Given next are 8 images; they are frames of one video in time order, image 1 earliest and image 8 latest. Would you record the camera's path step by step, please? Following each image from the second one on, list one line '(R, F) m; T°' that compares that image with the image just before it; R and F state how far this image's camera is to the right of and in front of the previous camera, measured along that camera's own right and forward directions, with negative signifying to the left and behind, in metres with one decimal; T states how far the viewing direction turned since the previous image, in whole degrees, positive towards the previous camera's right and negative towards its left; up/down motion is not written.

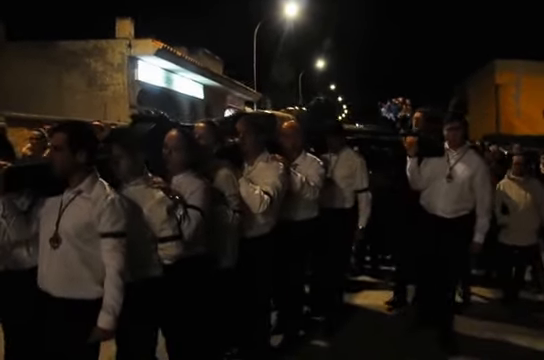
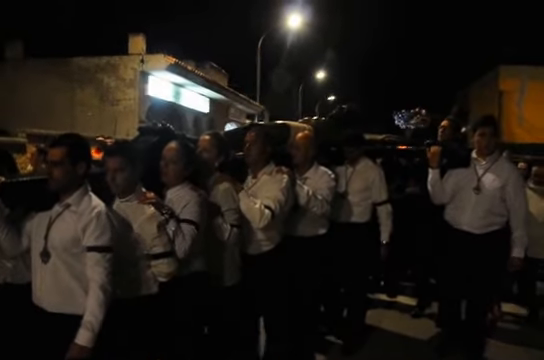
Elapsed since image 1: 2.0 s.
(+0.2, +0.3) m; -3°
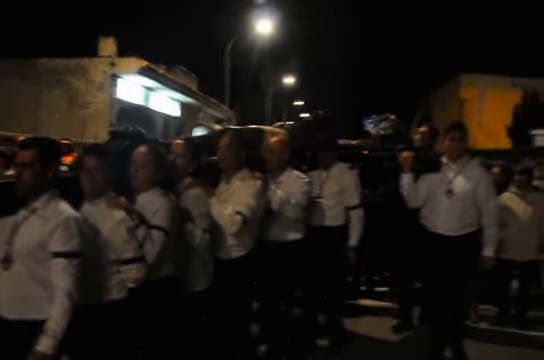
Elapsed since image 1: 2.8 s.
(0.0, +0.1) m; +2°
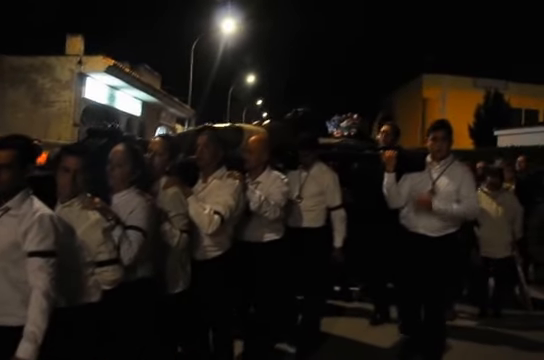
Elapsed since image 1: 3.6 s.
(-0.2, +0.1) m; +3°
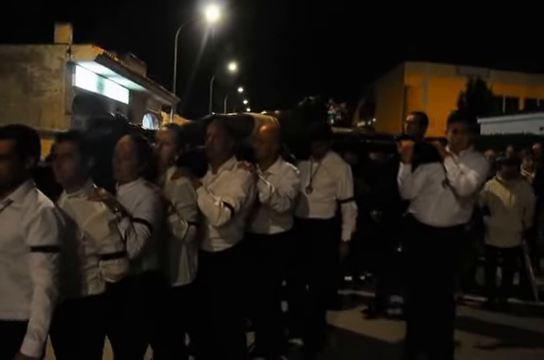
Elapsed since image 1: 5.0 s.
(-0.3, +0.1) m; +2°
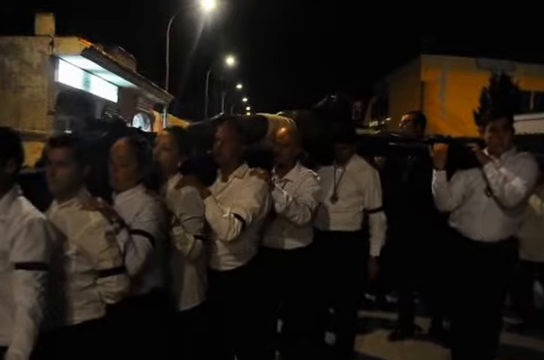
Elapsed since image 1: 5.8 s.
(-0.2, +0.7) m; +1°
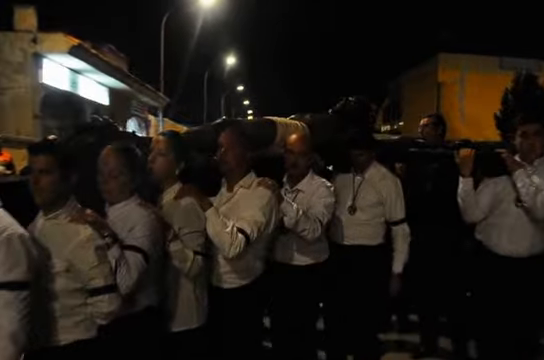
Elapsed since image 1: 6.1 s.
(0.0, +0.4) m; 0°
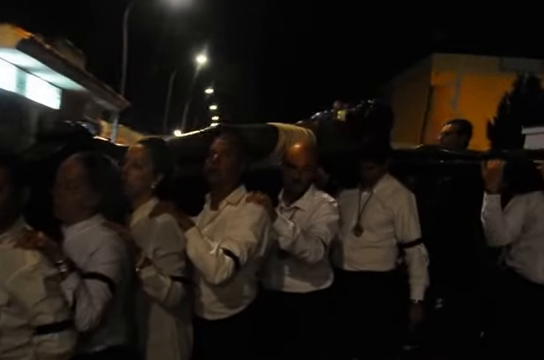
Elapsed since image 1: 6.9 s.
(0.0, +0.6) m; +1°
